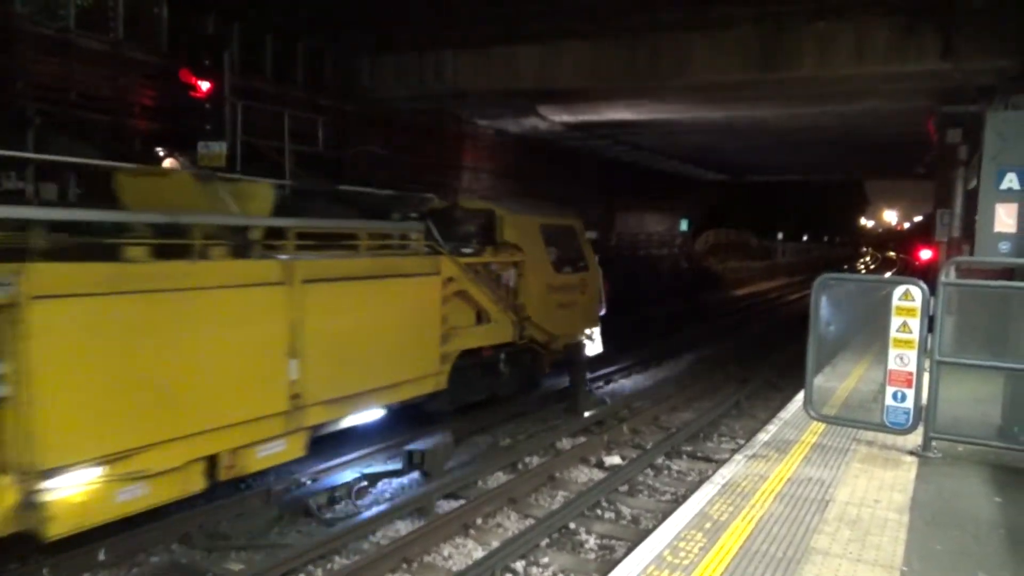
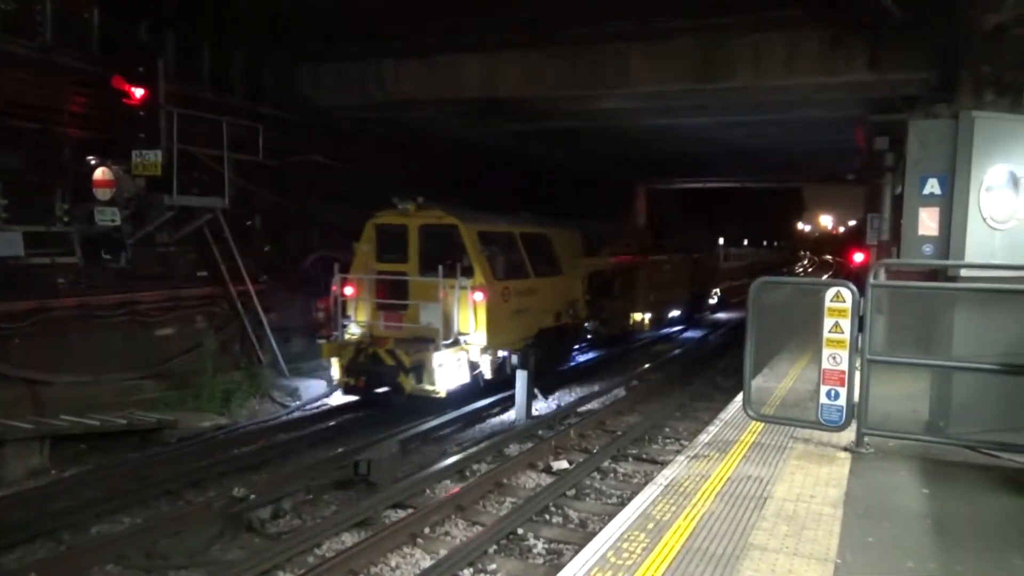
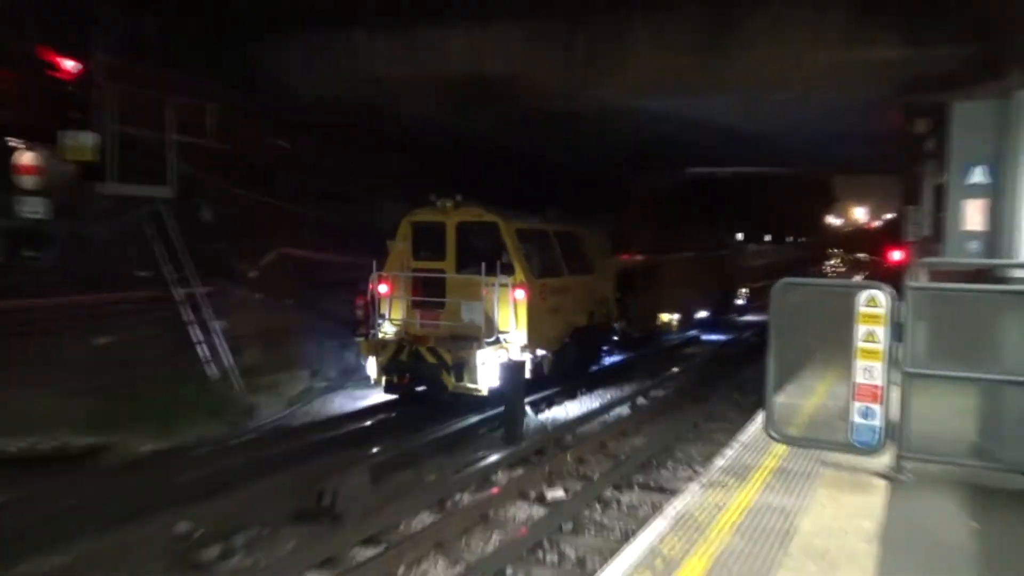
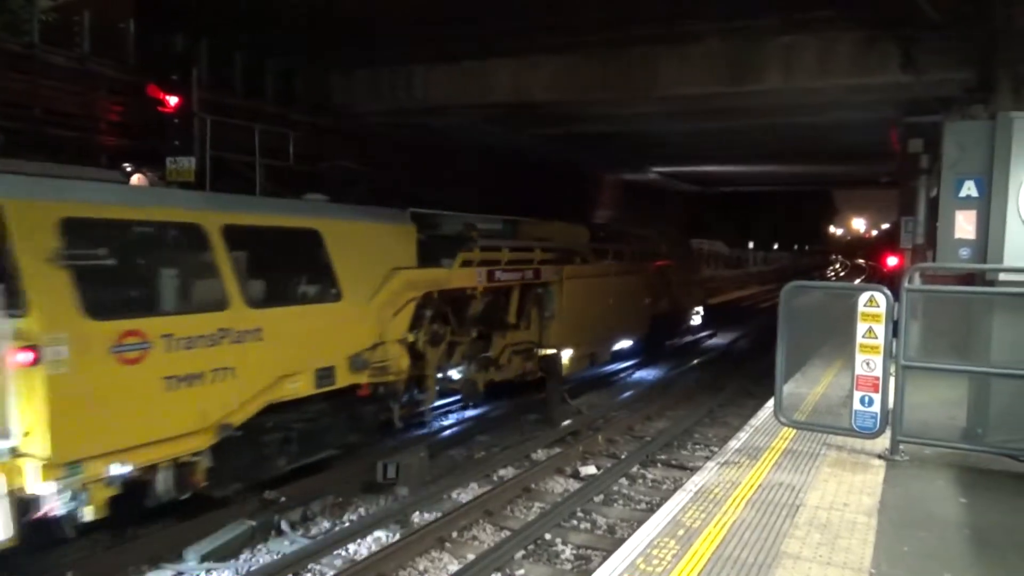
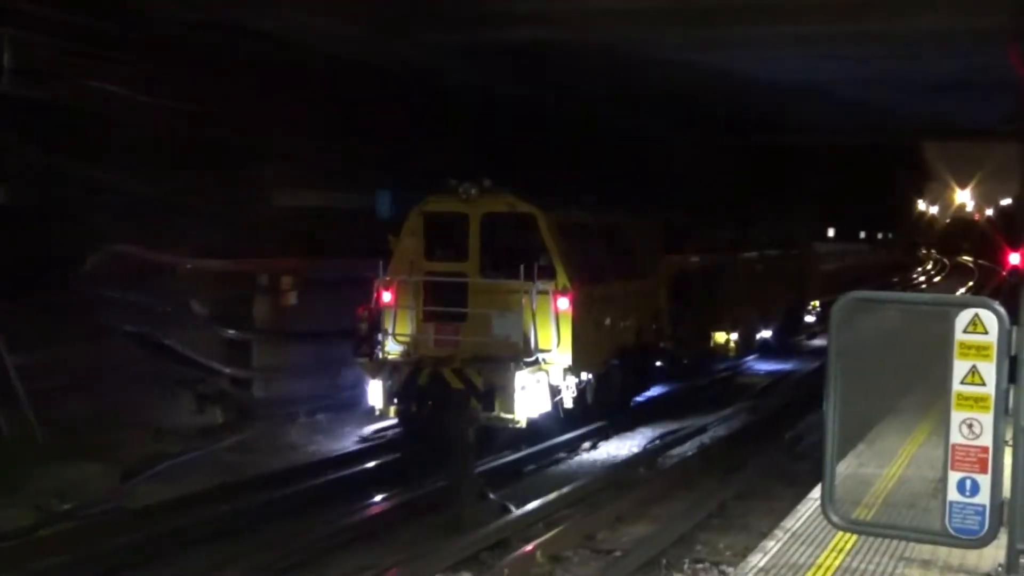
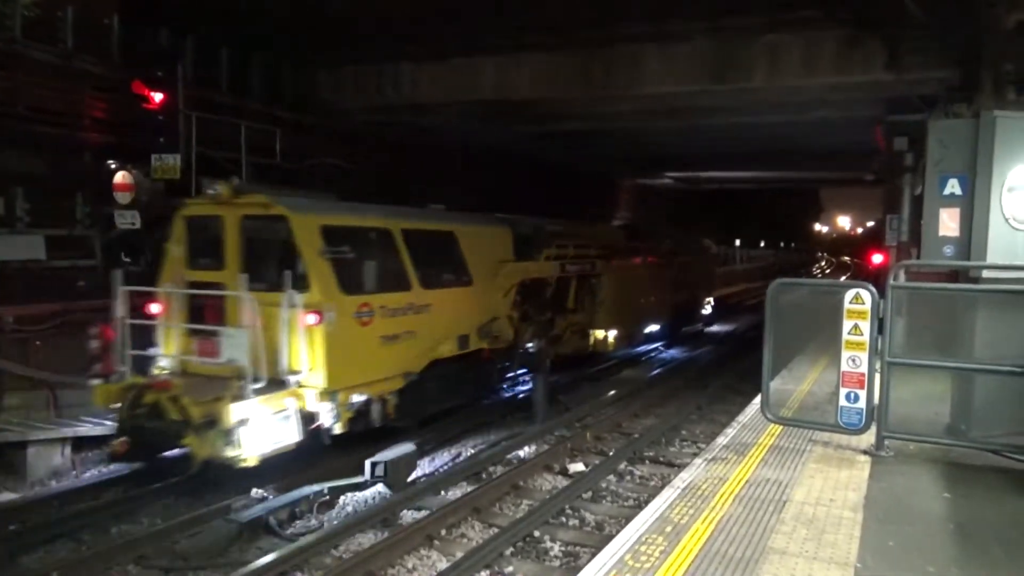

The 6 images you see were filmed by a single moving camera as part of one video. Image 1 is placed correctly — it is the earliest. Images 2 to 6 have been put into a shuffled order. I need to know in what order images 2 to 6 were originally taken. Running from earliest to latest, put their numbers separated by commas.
4, 6, 2, 3, 5
